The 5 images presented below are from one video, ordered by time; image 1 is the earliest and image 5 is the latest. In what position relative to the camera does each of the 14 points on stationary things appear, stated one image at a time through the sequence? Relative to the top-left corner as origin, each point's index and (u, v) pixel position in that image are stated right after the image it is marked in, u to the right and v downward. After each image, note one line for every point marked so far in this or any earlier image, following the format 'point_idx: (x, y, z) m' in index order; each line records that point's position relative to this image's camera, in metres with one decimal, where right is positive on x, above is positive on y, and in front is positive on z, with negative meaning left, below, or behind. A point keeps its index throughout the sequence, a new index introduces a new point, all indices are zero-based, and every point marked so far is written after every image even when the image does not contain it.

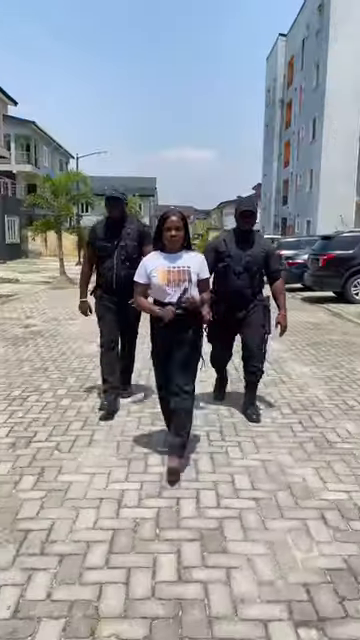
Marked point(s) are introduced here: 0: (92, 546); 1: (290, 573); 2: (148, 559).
0: (-0.4, -1.0, +2.6) m
1: (+0.4, -1.1, +2.4) m
2: (-0.1, -1.1, +2.5) m
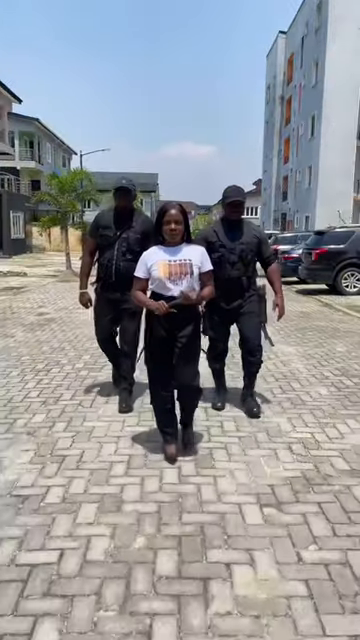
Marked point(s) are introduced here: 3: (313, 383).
0: (-0.4, -0.9, +3.4) m
1: (+0.4, -0.9, +3.2) m
2: (-0.1, -0.9, +3.3) m
3: (+1.3, -0.6, +5.4) m
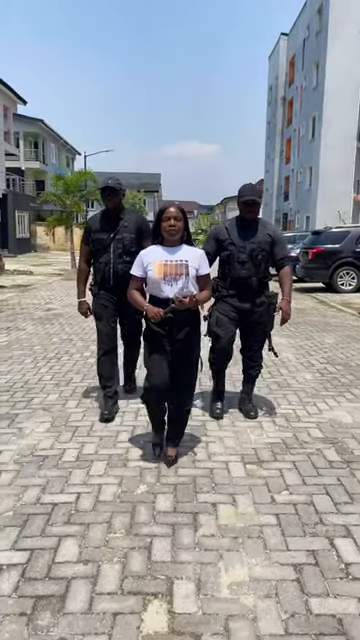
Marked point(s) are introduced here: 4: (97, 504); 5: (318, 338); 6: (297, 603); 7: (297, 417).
0: (-0.4, -0.8, +4.0) m
1: (+0.4, -0.8, +3.8) m
2: (-0.2, -0.8, +3.9) m
3: (+1.3, -0.5, +5.9) m
4: (-0.4, -1.0, +3.0) m
5: (+2.0, -0.2, +8.0) m
6: (+0.4, -1.1, +2.2) m
7: (+0.9, -0.8, +4.4) m
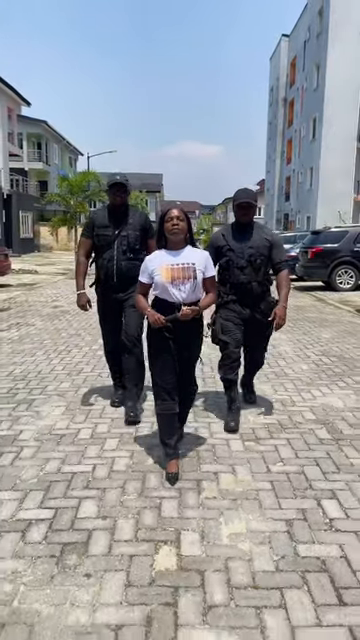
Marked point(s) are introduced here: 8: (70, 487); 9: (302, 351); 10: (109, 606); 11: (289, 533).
0: (-0.4, -0.7, +4.3) m
1: (+0.5, -0.8, +4.1) m
2: (-0.1, -0.8, +4.3) m
3: (+1.3, -0.5, +6.3) m
4: (-0.4, -0.9, +3.3) m
5: (+2.0, -0.2, +8.4) m
6: (+0.5, -1.0, +2.5) m
7: (+0.9, -0.7, +4.7) m
8: (-0.6, -0.9, +3.1) m
9: (+1.5, -0.4, +6.9) m
10: (-0.3, -1.1, +2.1) m
11: (+0.5, -1.0, +2.6) m
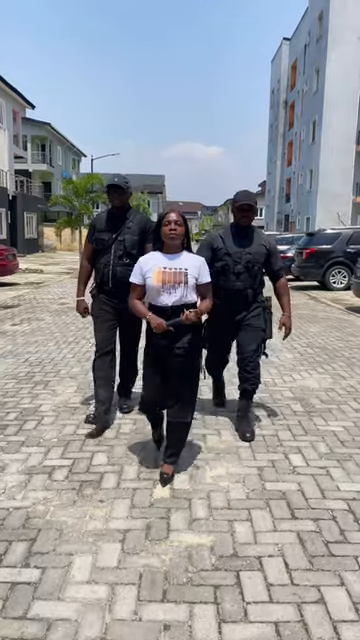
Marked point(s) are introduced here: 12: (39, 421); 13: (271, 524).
0: (-0.4, -0.7, +5.0) m
1: (+0.4, -0.7, +4.8) m
2: (-0.2, -0.7, +4.9) m
3: (+1.3, -0.4, +7.0) m
4: (-0.4, -0.8, +4.0) m
5: (+2.0, -0.1, +9.1) m
6: (+0.4, -0.9, +3.2) m
7: (+0.9, -0.6, +5.4) m
8: (-0.6, -0.8, +3.8) m
9: (+1.5, -0.3, +7.6) m
10: (-0.3, -1.0, +2.8) m
11: (+0.5, -0.9, +3.3) m
12: (-1.1, -0.8, +4.3) m
13: (+0.4, -1.0, +2.8) m
